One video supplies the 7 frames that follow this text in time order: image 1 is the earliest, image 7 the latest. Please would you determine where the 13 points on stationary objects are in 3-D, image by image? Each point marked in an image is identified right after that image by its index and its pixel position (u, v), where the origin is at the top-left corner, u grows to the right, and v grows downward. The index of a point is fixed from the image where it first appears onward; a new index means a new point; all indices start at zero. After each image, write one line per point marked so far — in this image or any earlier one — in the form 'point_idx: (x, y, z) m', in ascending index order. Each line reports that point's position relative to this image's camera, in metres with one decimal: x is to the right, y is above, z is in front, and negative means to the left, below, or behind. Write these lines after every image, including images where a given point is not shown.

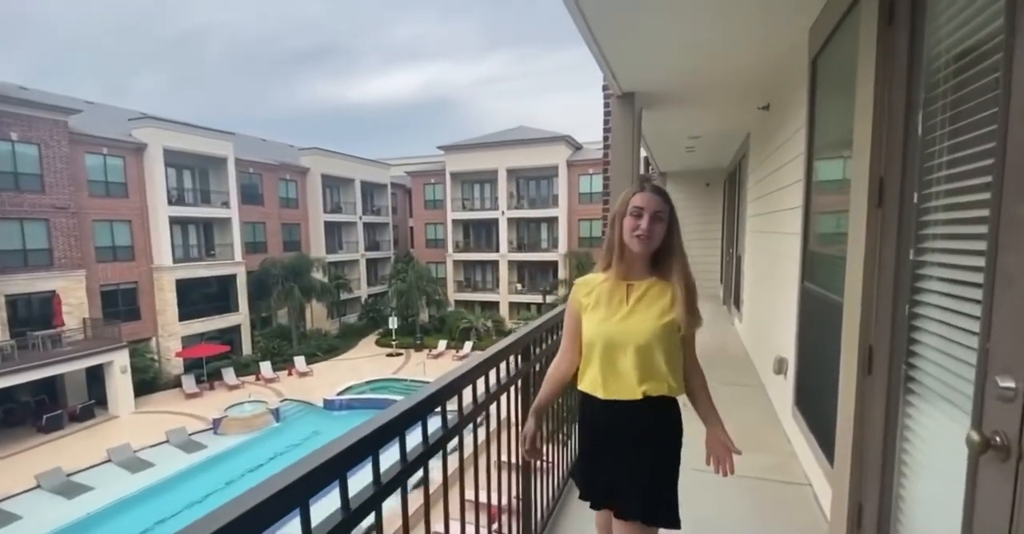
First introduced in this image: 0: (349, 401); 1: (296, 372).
0: (-5.1, -4.2, +15.4) m
1: (-8.4, -4.1, +19.0) m
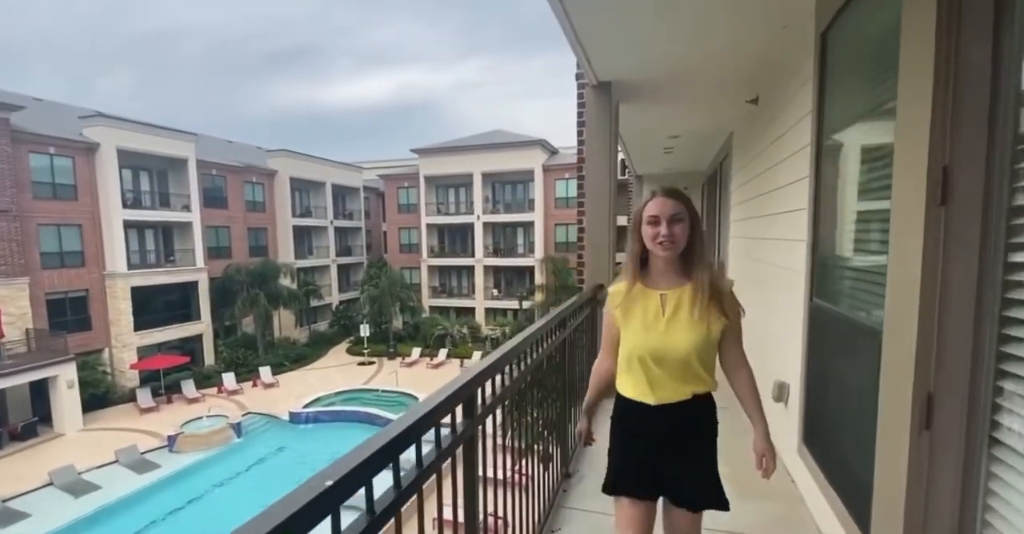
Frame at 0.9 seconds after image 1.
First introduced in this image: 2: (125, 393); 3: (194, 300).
0: (-5.9, -4.4, +14.7) m
1: (-9.3, -4.3, +18.2) m
2: (-13.1, -4.3, +16.6) m
3: (-12.6, -1.3, +19.5) m
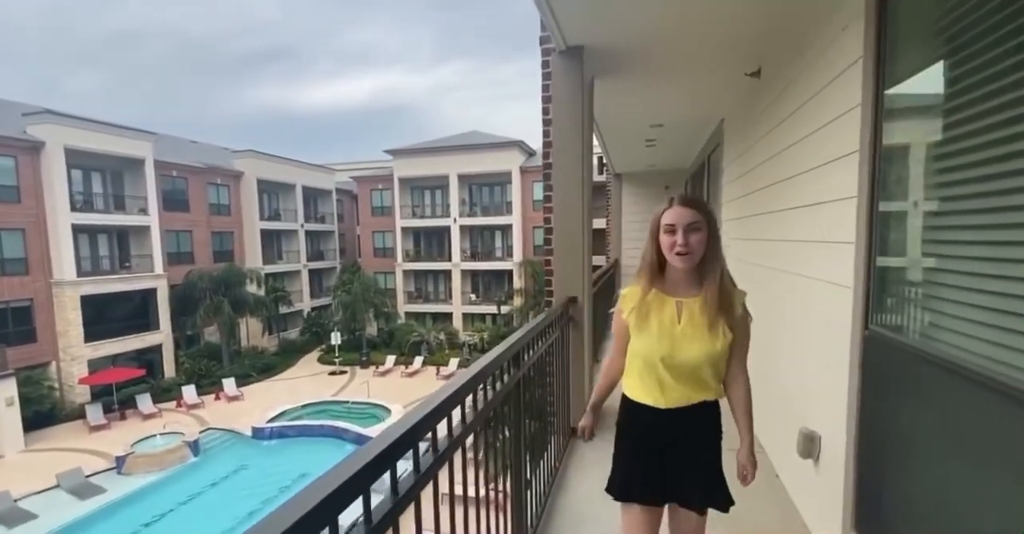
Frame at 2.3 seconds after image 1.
0: (-6.6, -4.6, +13.9) m
1: (-10.1, -4.6, +17.2) m
2: (-13.8, -4.5, +15.4) m
3: (-13.5, -1.5, +18.4) m
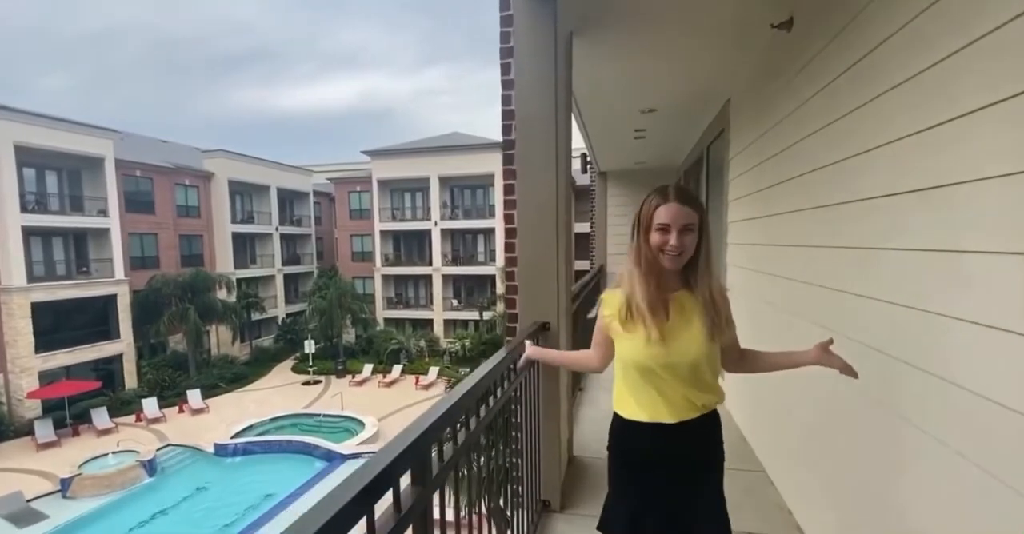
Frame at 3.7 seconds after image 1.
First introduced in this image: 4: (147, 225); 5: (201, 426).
0: (-7.1, -4.7, +13.0) m
1: (-10.7, -4.7, +16.2) m
2: (-14.4, -4.6, +14.3) m
3: (-14.1, -1.7, +17.3) m
4: (-14.0, +1.6, +18.8) m
5: (-9.6, -4.9, +15.1) m
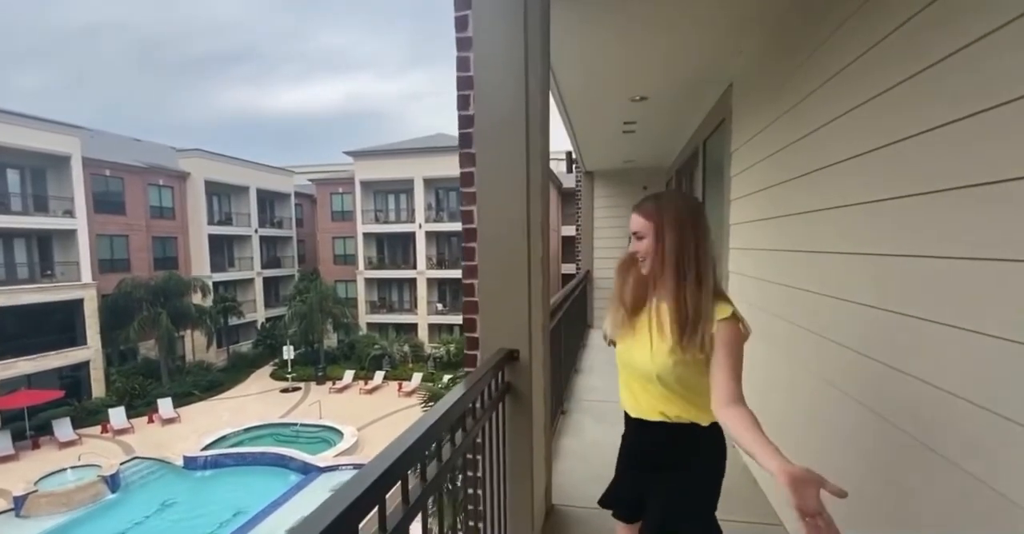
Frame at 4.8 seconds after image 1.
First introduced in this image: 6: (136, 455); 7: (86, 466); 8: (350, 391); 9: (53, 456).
0: (-7.5, -4.8, +12.4) m
1: (-11.2, -4.8, +15.5) m
2: (-14.8, -4.7, +13.6) m
3: (-14.6, -1.8, +16.6) m
4: (-14.5, +1.5, +18.0) m
5: (-10.1, -5.0, +14.4) m
6: (-10.0, -5.0, +13.0) m
7: (-10.5, -4.9, +12.1) m
8: (-6.0, -4.6, +18.0) m
9: (-12.2, -5.0, +13.1) m
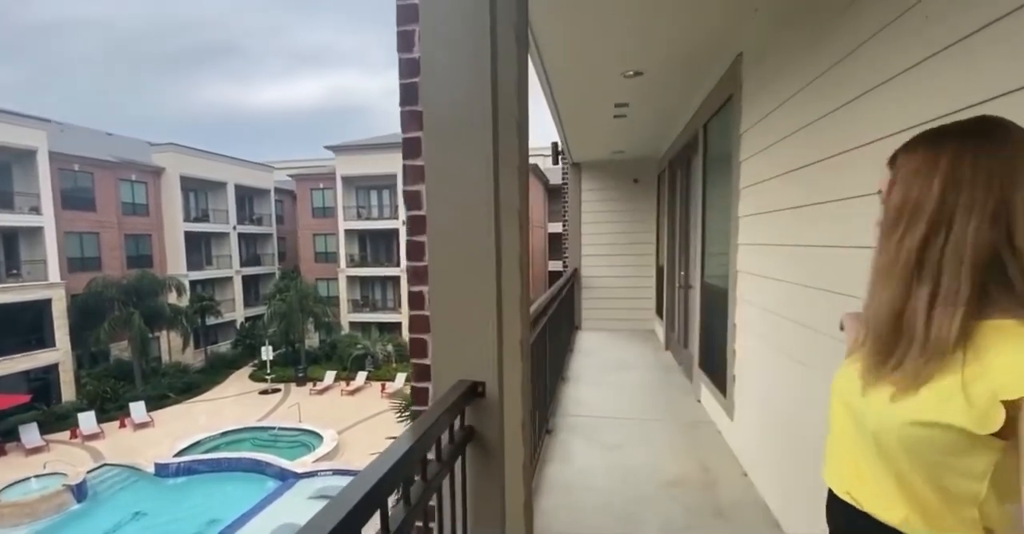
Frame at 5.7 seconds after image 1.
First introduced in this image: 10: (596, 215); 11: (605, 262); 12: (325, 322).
0: (-7.8, -4.8, +11.9) m
1: (-11.6, -4.8, +14.9) m
2: (-15.2, -4.7, +12.9) m
3: (-15.1, -1.8, +15.8) m
4: (-15.0, +1.5, +17.3) m
5: (-10.4, -5.0, +13.9) m
6: (-10.3, -4.9, +12.4) m
7: (-10.8, -4.9, +11.5) m
8: (-6.4, -4.5, +17.6) m
9: (-12.6, -5.0, +12.4) m
10: (+1.3, +0.8, +7.7) m
11: (+1.5, +0.1, +7.7) m
12: (-7.6, -2.2, +19.8) m
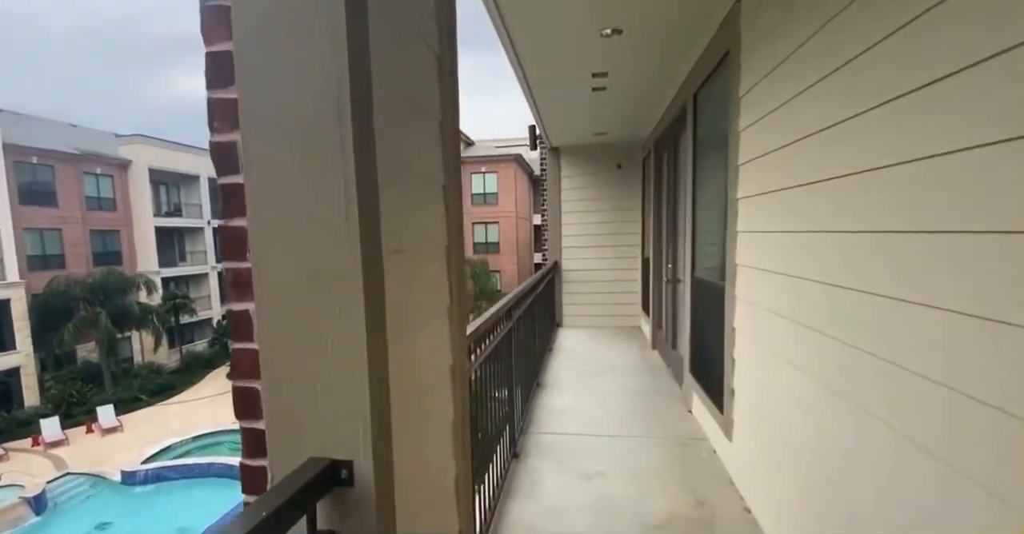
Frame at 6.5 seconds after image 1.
0: (-8.2, -4.7, +11.4) m
1: (-12.1, -4.7, +14.3) m
2: (-15.6, -4.7, +12.1) m
3: (-15.6, -1.7, +15.1) m
4: (-15.6, +1.6, +16.5) m
5: (-10.9, -4.9, +13.3) m
6: (-10.7, -4.9, +11.8) m
7: (-11.2, -4.8, +10.9) m
8: (-7.0, -4.3, +17.1) m
9: (-13.0, -5.0, +11.8) m
10: (+1.0, +0.9, +7.3) m
11: (+1.1, +0.2, +7.3) m
12: (-8.2, -2.0, +19.2) m
